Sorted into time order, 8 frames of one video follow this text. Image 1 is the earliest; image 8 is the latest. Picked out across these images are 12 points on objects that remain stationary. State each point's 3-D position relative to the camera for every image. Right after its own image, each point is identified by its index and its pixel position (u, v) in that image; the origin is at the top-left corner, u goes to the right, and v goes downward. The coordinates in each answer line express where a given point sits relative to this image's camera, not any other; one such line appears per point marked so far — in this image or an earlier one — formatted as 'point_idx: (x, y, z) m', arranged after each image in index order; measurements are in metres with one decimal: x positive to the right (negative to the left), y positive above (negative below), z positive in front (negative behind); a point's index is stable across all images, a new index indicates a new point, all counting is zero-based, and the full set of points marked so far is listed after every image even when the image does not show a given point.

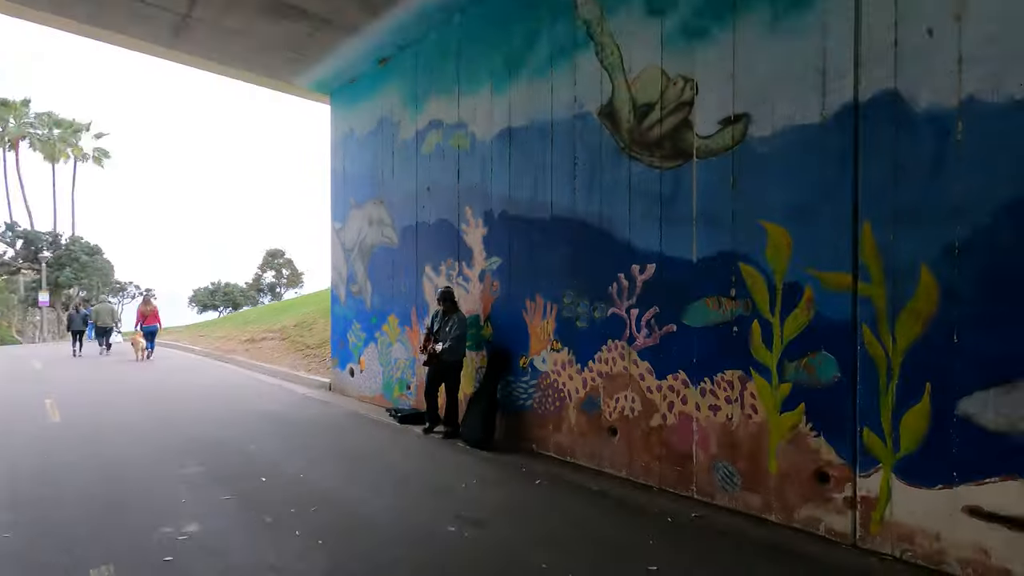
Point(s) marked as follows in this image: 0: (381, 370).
0: (-2.1, -1.3, +8.7) m
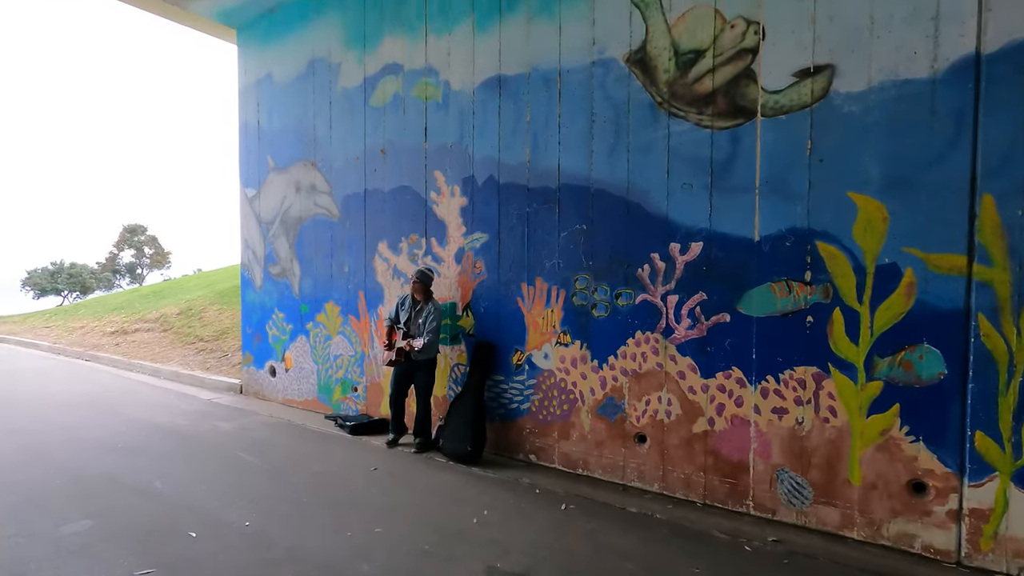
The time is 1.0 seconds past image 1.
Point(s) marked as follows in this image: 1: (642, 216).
0: (-2.6, -1.1, +7.2) m
1: (+1.1, +0.6, +4.5) m
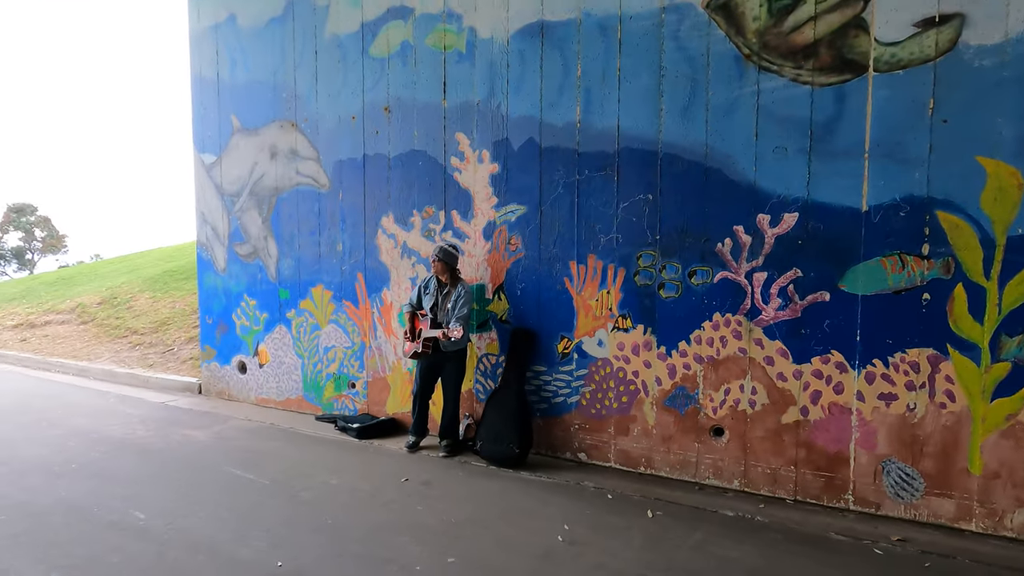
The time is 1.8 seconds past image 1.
0: (-2.5, -0.9, +6.2) m
1: (+1.6, +0.8, +4.0) m
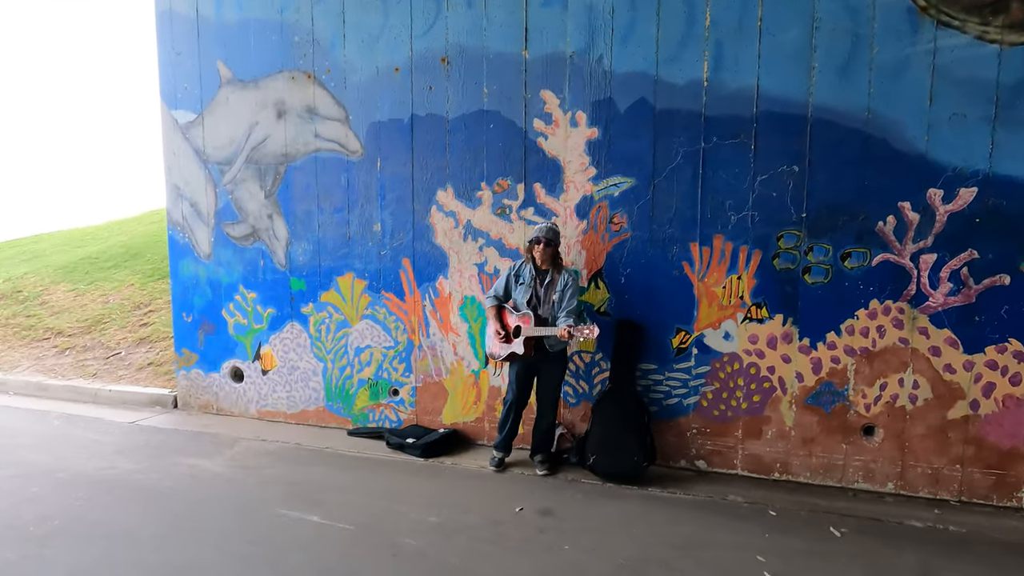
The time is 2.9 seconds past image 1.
0: (-1.8, -0.8, +5.2) m
1: (+2.5, +0.9, +3.5) m
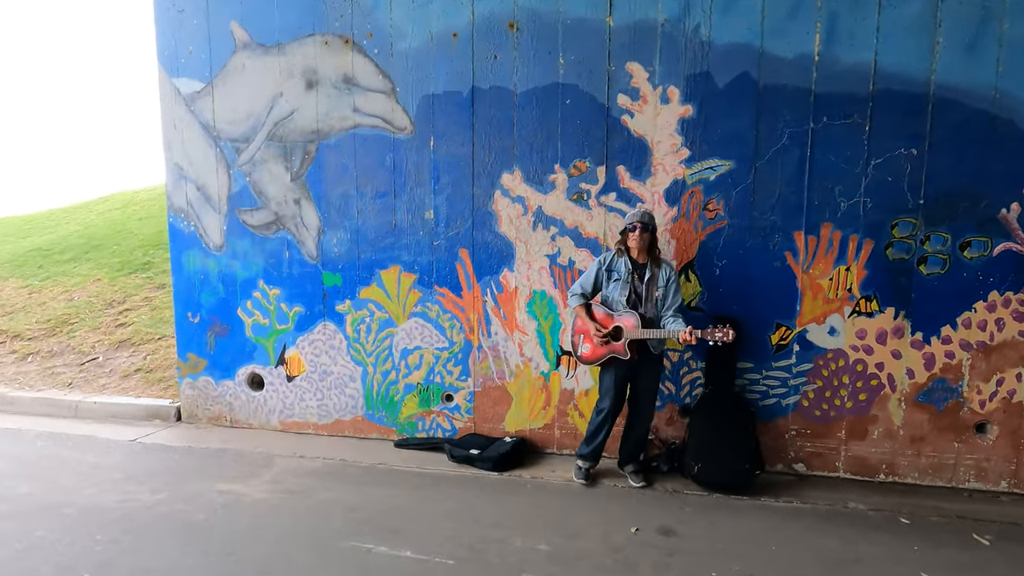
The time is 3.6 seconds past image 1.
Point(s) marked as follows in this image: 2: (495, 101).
0: (-1.3, -0.7, +4.6) m
1: (+3.1, +0.9, +3.3) m
2: (-0.1, +1.4, +4.1) m
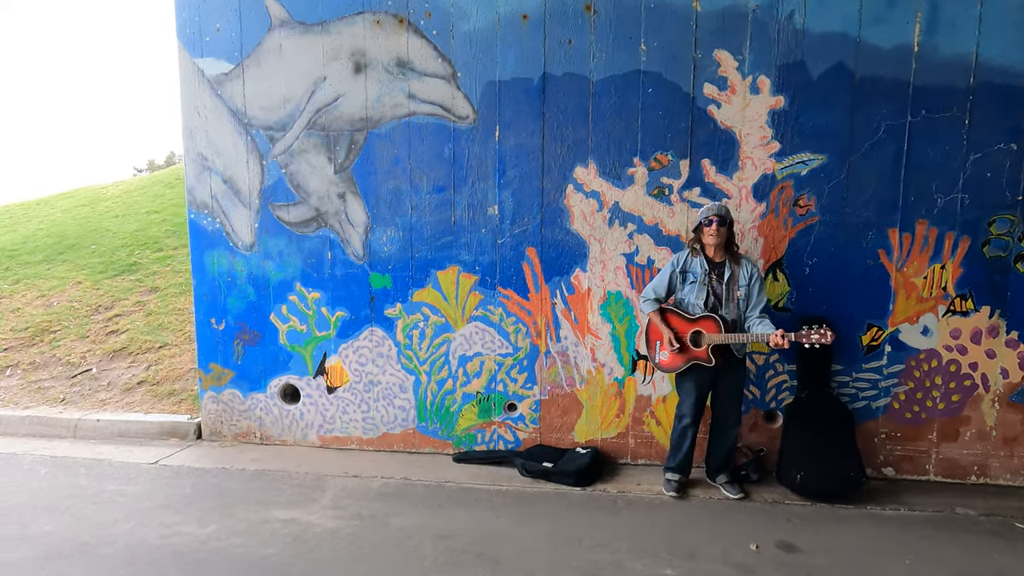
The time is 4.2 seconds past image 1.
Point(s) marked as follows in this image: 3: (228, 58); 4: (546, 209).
0: (-0.8, -0.8, +4.3) m
1: (+3.7, +1.0, +3.3) m
2: (+0.4, +1.4, +3.8) m
3: (-2.2, +1.8, +4.2) m
4: (+0.3, +0.6, +3.9) m
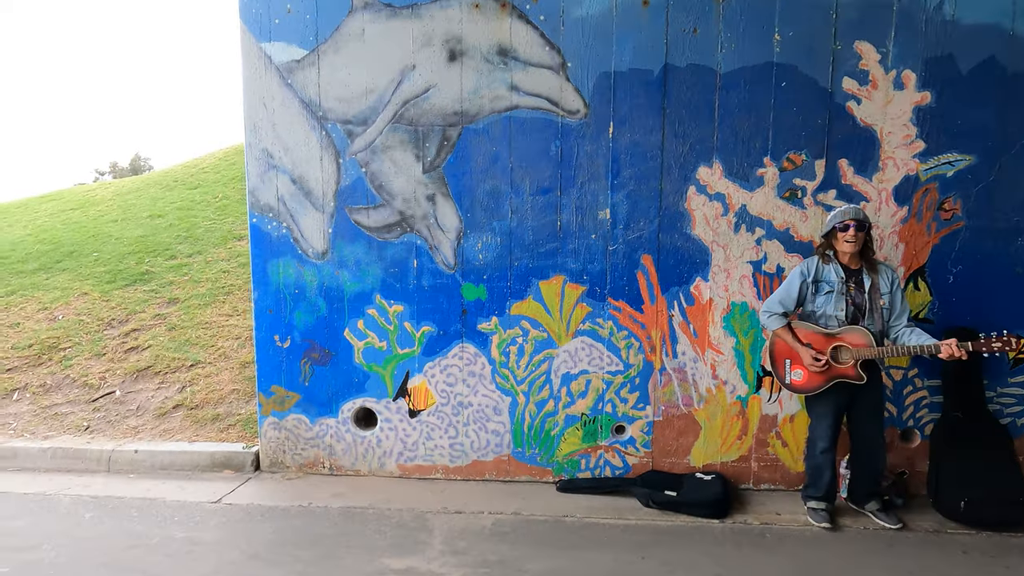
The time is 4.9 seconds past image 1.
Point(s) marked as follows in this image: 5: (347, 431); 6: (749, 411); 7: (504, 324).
0: (0.0, -0.8, +3.9) m
1: (+4.5, +0.9, +3.2) m
2: (+1.2, +1.4, +3.5) m
3: (-1.5, +1.7, +3.8) m
4: (+1.0, +0.5, +3.6) m
5: (-1.2, -1.1, +4.0) m
6: (+1.6, -0.8, +3.7) m
7: (-0.1, -0.3, +3.8) m
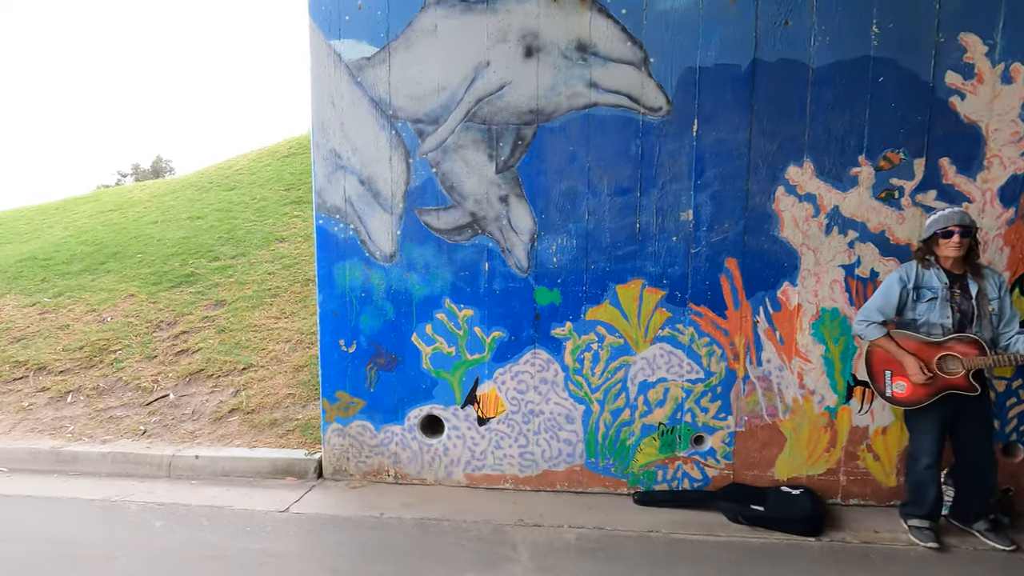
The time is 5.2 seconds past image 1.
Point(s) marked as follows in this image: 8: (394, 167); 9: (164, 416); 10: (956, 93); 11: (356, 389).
0: (+0.5, -0.9, +3.7) m
1: (+5.0, +0.9, +2.9) m
2: (+1.7, +1.3, +3.3) m
3: (-1.0, +1.7, +3.7) m
4: (+1.5, +0.5, +3.4) m
5: (-0.7, -1.1, +3.9) m
6: (+2.1, -0.9, +3.5) m
7: (+0.5, -0.3, +3.7) m
8: (-0.8, +0.8, +3.7) m
9: (-3.1, -1.1, +4.8) m
10: (+2.7, +1.2, +3.2) m
11: (-1.1, -0.7, +3.9) m
